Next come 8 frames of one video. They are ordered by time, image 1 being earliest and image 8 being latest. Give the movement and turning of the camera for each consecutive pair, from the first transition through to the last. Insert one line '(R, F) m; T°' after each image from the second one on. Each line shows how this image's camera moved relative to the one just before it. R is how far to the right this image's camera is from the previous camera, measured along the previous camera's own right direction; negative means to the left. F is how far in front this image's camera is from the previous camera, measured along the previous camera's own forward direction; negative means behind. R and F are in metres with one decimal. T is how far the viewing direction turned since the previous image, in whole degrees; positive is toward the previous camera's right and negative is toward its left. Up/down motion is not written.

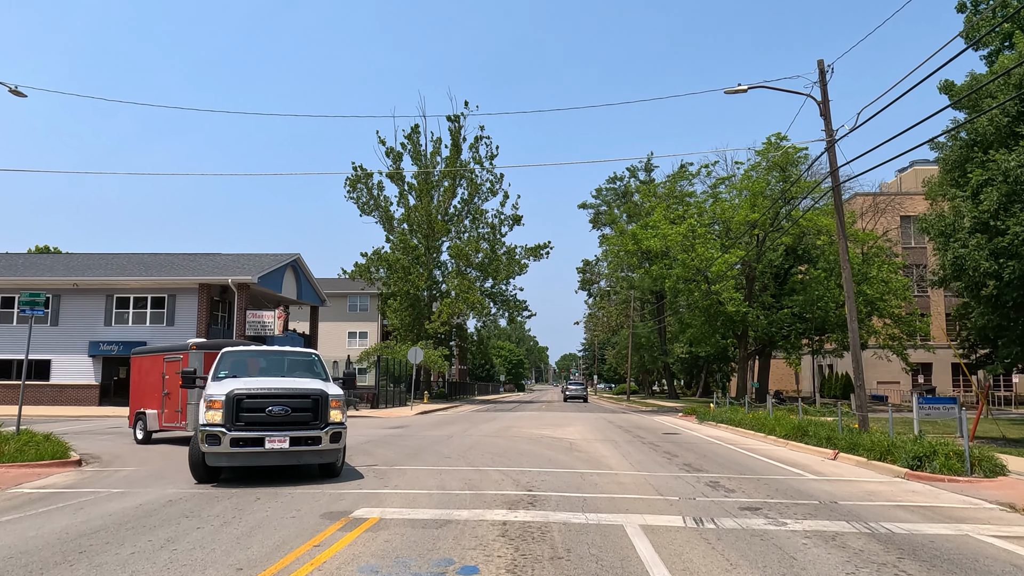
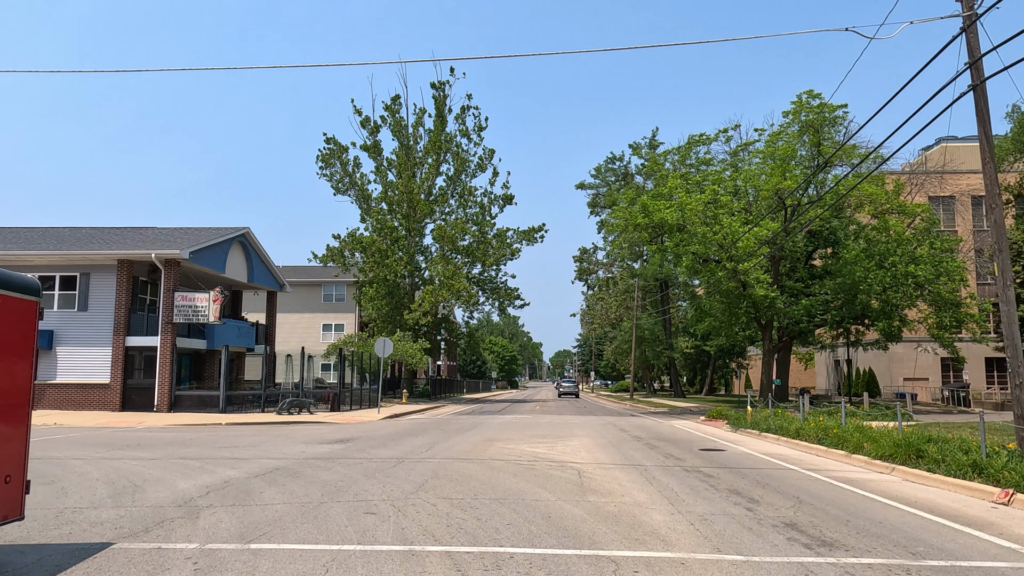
(+0.2, +5.9) m; 0°
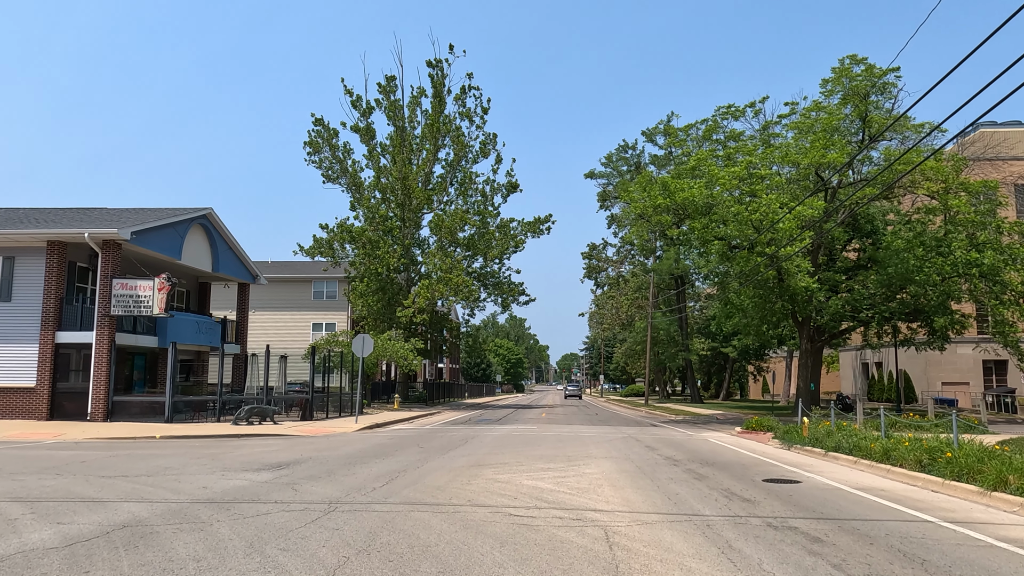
(+0.2, +4.3) m; -1°
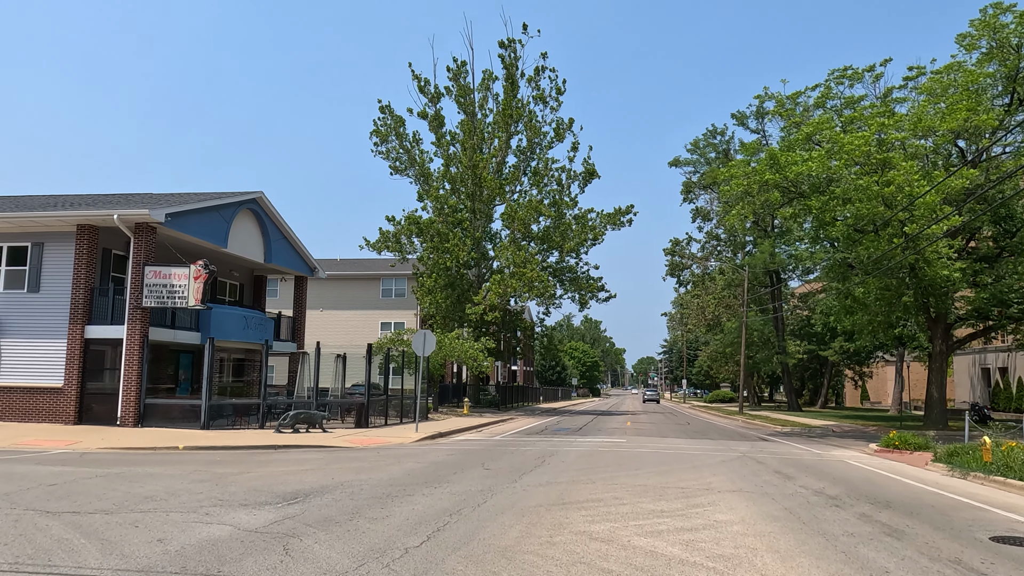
(-0.3, +3.6) m; -6°
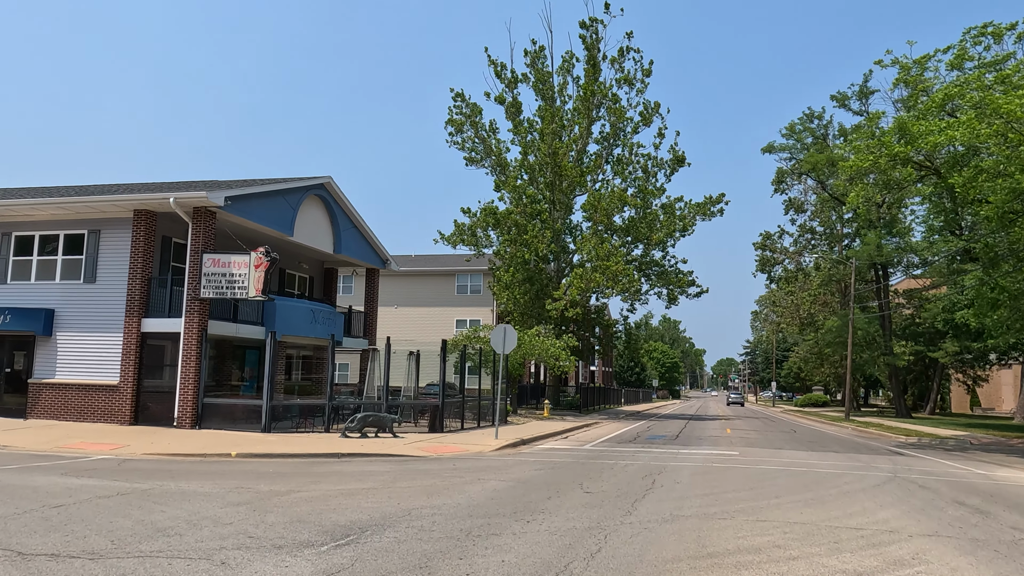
(-0.4, +2.4) m; -6°
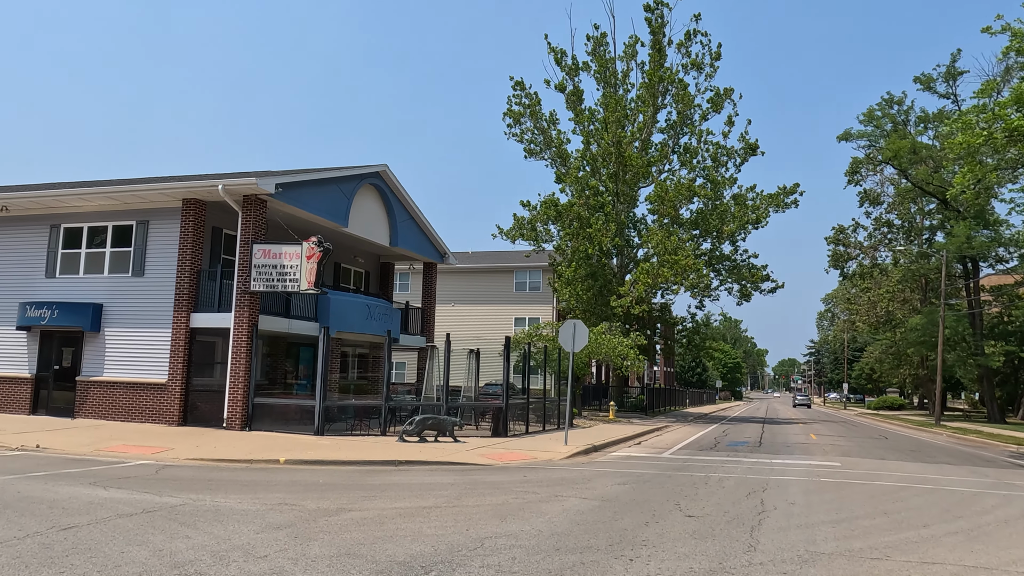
(-0.4, +1.6) m; -4°
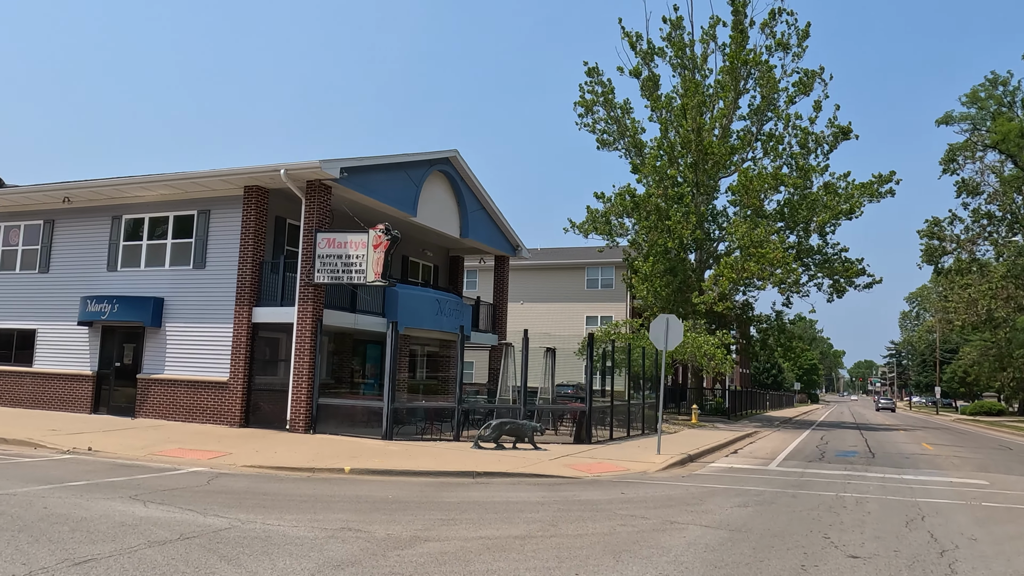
(-0.4, +1.6) m; -5°
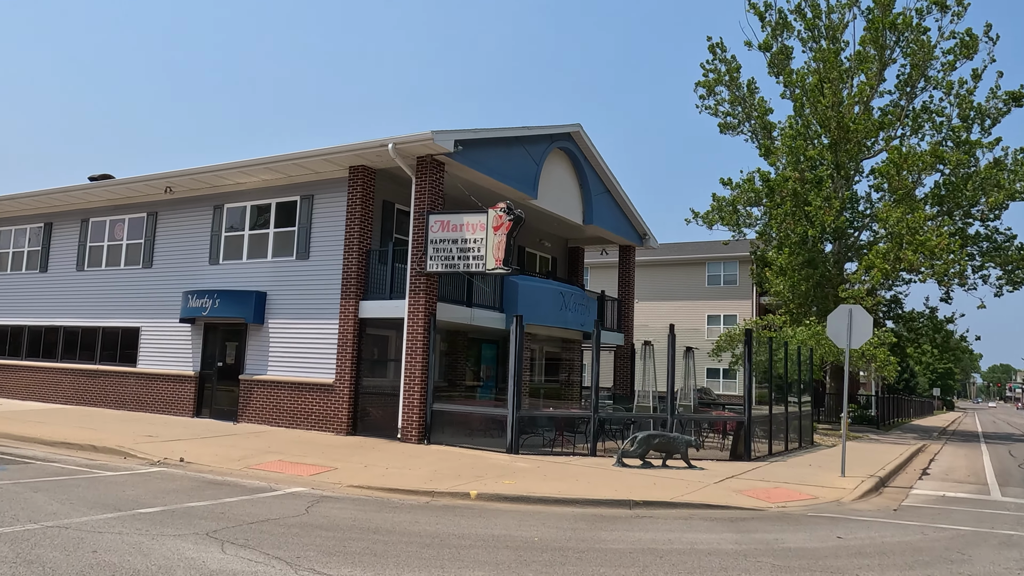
(-0.8, +2.3) m; -8°
